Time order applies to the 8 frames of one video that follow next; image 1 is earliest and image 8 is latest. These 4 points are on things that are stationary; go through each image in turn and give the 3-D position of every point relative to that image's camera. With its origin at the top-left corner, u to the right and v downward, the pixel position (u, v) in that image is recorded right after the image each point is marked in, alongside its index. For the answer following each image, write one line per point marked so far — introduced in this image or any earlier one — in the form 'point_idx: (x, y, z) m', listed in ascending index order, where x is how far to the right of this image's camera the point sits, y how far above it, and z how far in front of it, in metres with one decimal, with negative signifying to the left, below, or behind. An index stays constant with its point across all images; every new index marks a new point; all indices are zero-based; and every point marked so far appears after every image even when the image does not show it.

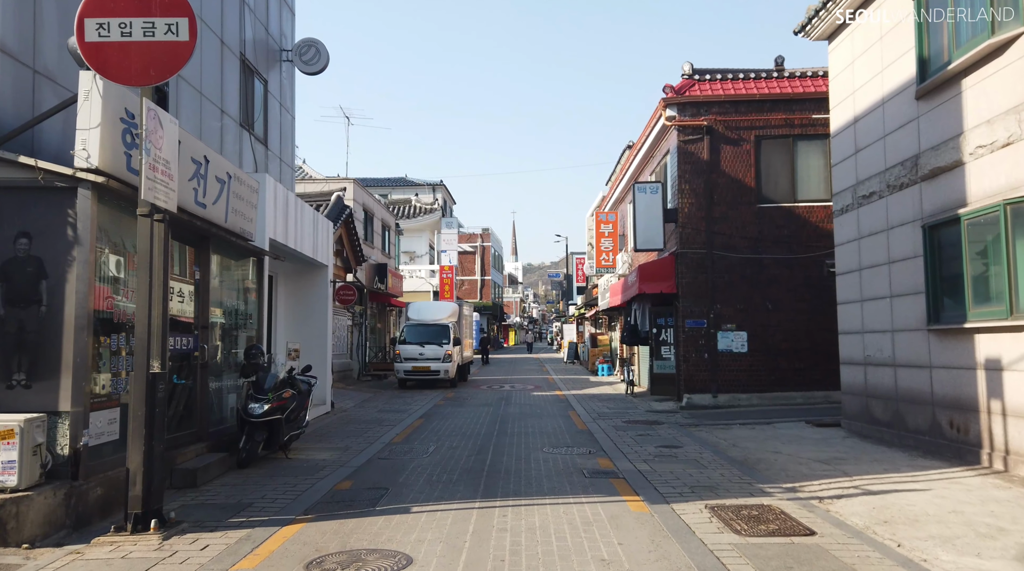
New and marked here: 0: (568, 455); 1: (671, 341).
0: (+0.8, -2.3, +11.0) m
1: (+3.8, -1.3, +19.3) m
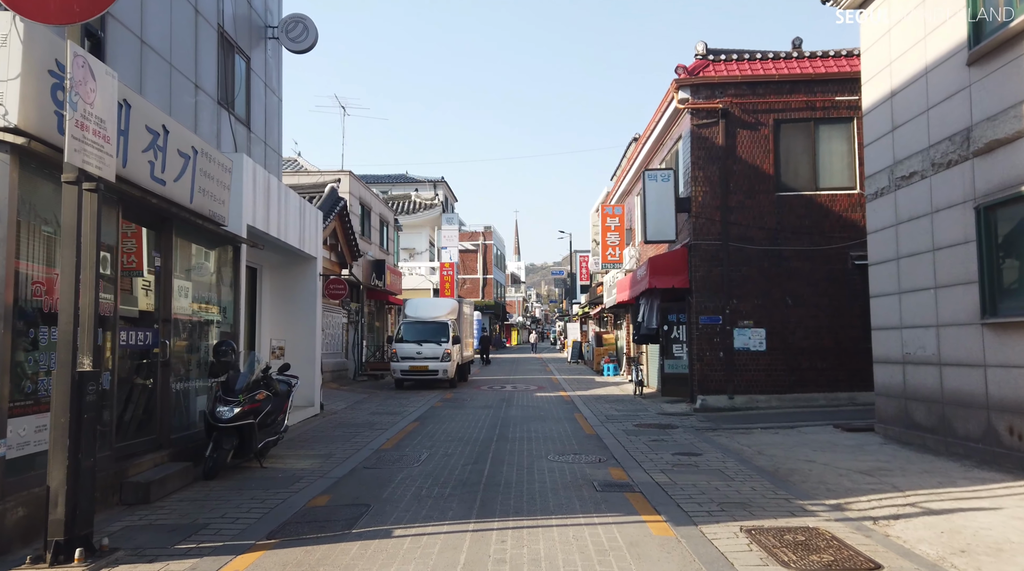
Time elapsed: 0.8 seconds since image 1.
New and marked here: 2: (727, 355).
0: (+0.8, -2.2, +9.8) m
1: (+3.9, -1.2, +18.1) m
2: (+4.5, -1.5, +16.7) m
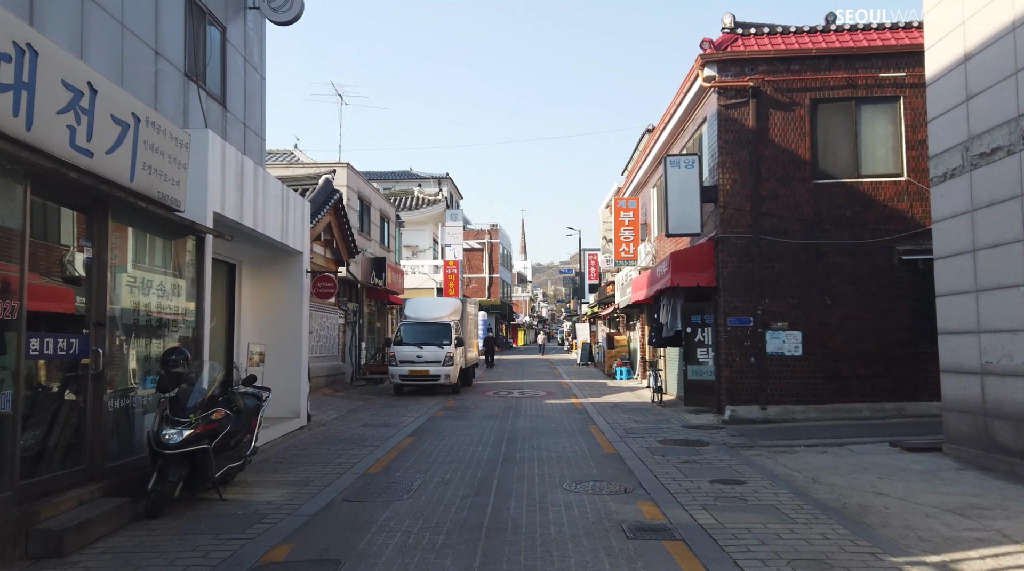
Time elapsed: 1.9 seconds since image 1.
0: (+0.9, -2.2, +8.2) m
1: (+4.0, -1.2, +16.4) m
2: (+4.7, -1.4, +15.1) m
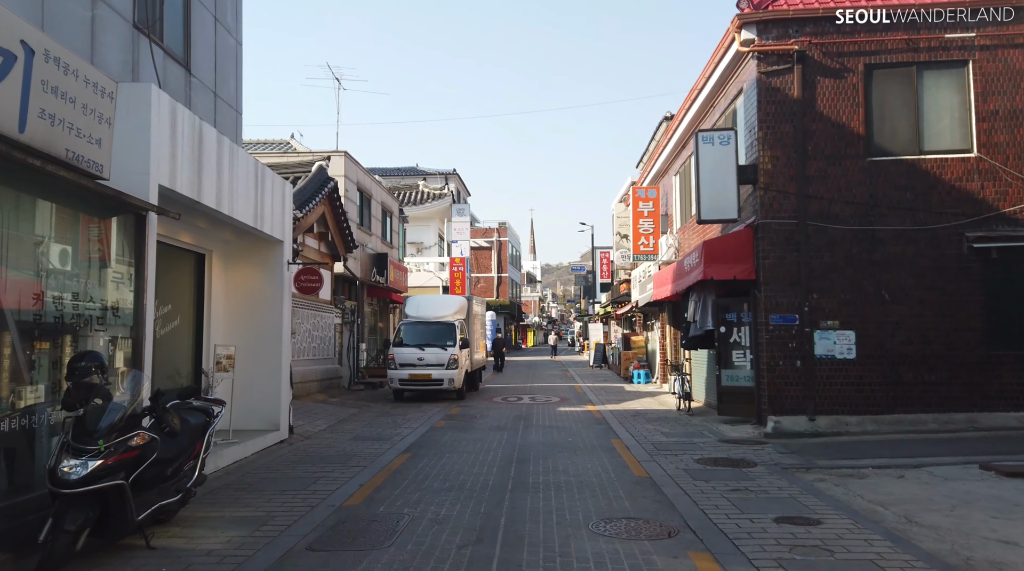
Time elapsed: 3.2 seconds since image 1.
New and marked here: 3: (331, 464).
0: (+1.0, -2.1, +6.3) m
1: (+4.2, -1.0, +14.5) m
2: (+4.8, -1.3, +13.1) m
3: (-2.4, -2.4, +10.7) m
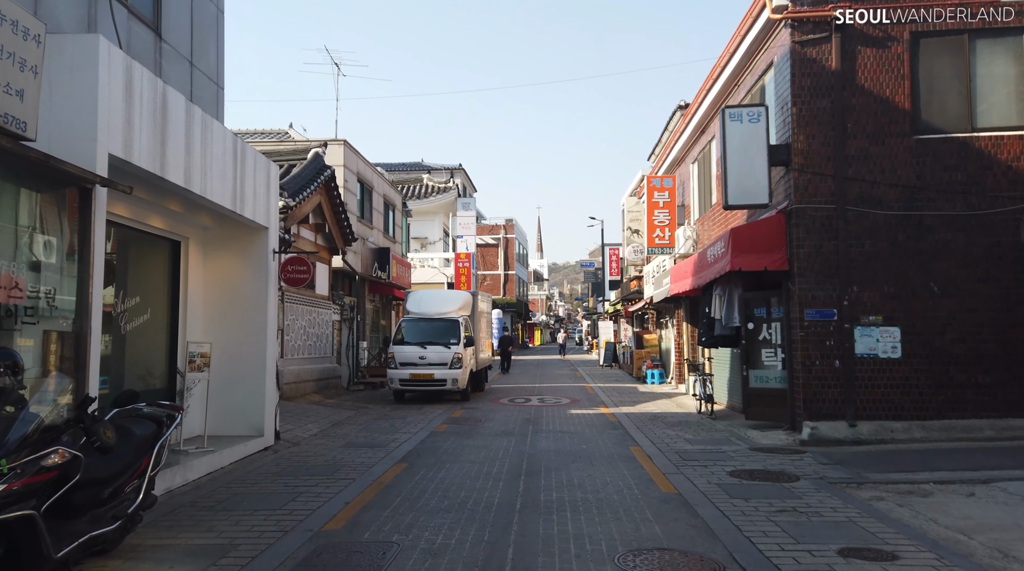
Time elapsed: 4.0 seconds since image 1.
0: (+1.0, -1.9, +5.1) m
1: (+4.4, -0.9, +13.2) m
2: (+4.9, -1.2, +11.8) m
3: (-2.3, -2.3, +9.4) m
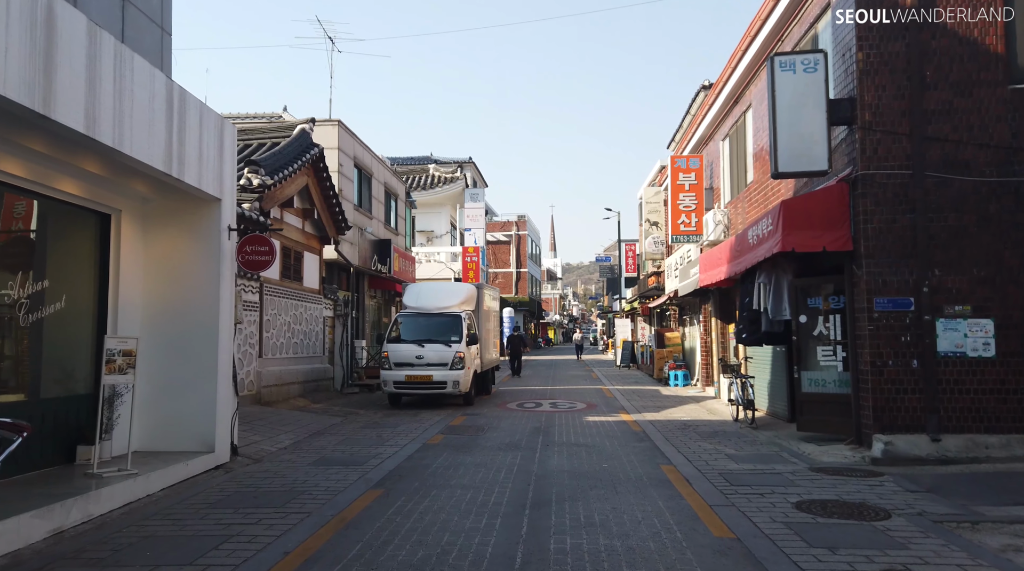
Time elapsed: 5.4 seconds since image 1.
0: (+1.0, -1.7, +2.9) m
1: (+4.4, -0.7, +11.0) m
2: (+5.0, -1.0, +9.7) m
3: (-2.3, -2.1, +7.4) m
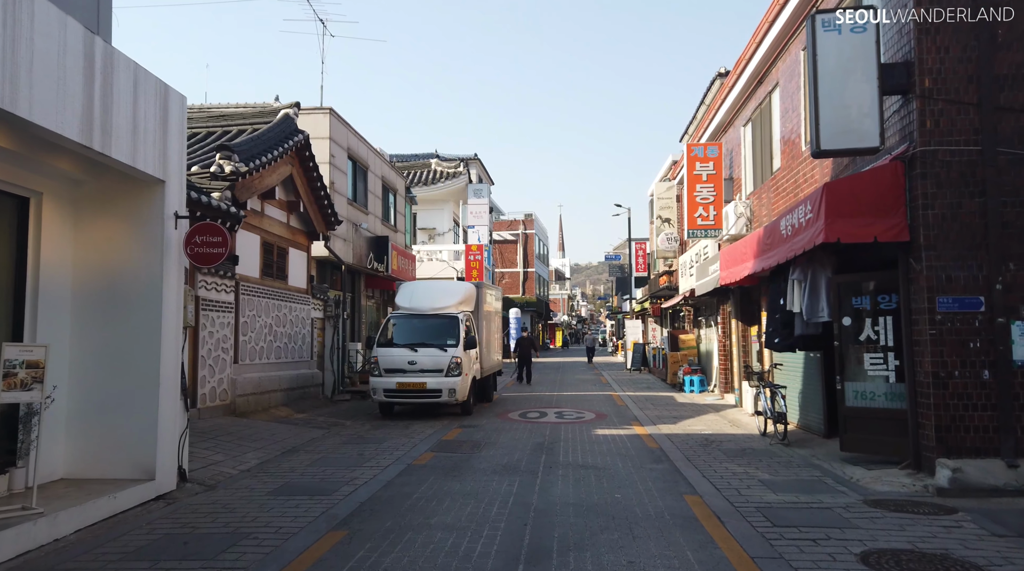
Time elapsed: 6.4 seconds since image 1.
0: (+0.9, -1.7, +1.4) m
1: (+4.4, -0.7, +9.5) m
2: (+5.0, -0.9, +8.1) m
3: (-2.4, -2.0, +5.9) m
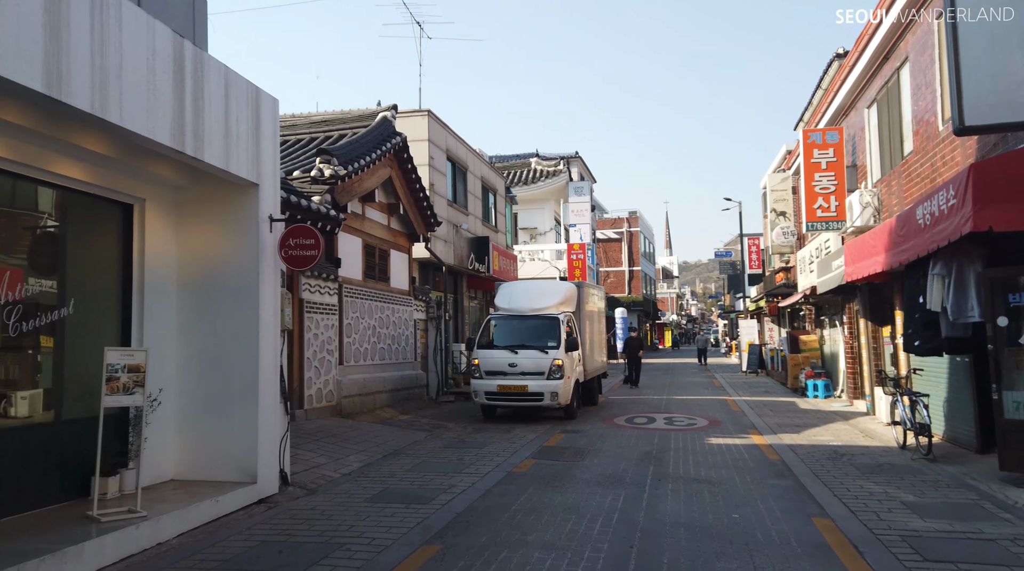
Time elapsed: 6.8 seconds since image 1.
0: (+1.0, -1.7, +0.7) m
1: (+5.6, -0.6, +8.3) m
2: (+5.9, -0.9, +6.8) m
3: (-1.6, -2.1, +5.6) m
